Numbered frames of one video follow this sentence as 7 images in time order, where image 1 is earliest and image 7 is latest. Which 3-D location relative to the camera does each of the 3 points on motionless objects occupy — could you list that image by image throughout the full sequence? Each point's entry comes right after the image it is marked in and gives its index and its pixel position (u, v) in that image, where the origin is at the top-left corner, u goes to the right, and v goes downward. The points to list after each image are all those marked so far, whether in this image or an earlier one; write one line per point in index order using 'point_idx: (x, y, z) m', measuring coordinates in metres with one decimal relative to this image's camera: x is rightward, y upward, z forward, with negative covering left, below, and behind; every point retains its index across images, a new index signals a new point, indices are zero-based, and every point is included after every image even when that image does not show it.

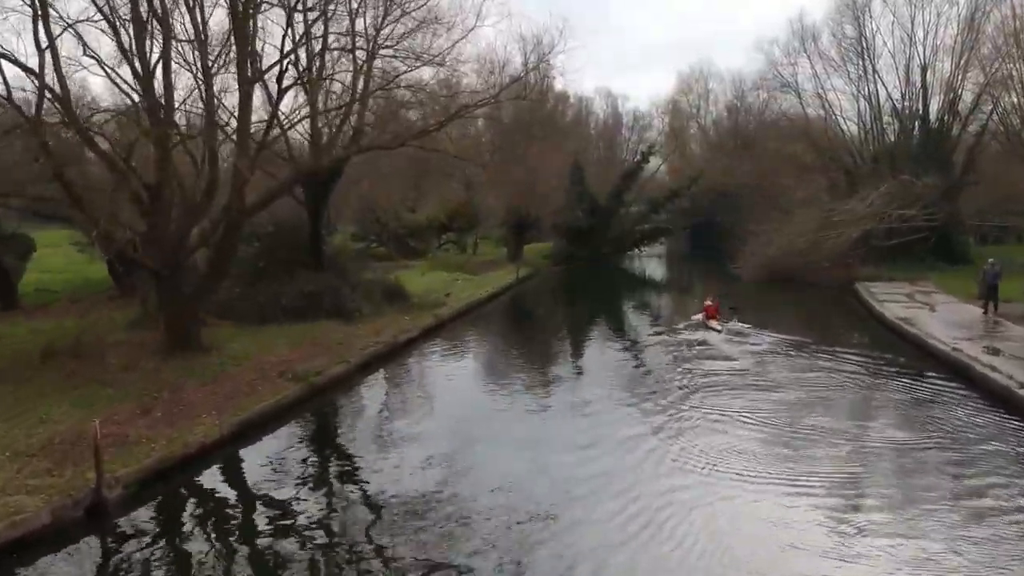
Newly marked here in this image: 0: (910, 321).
0: (+9.1, -0.8, +18.2) m
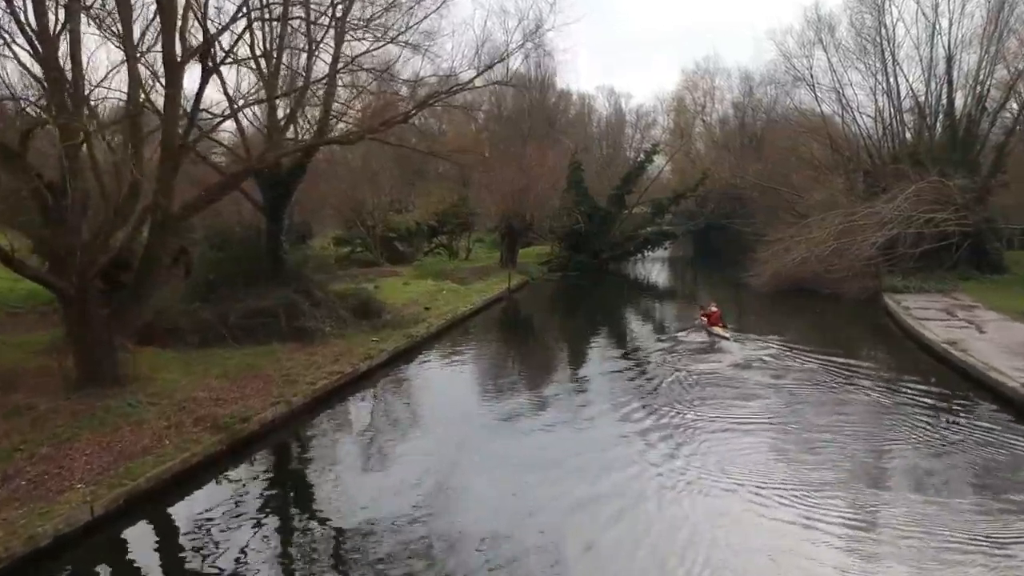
0: (+8.7, -1.1, +15.8) m
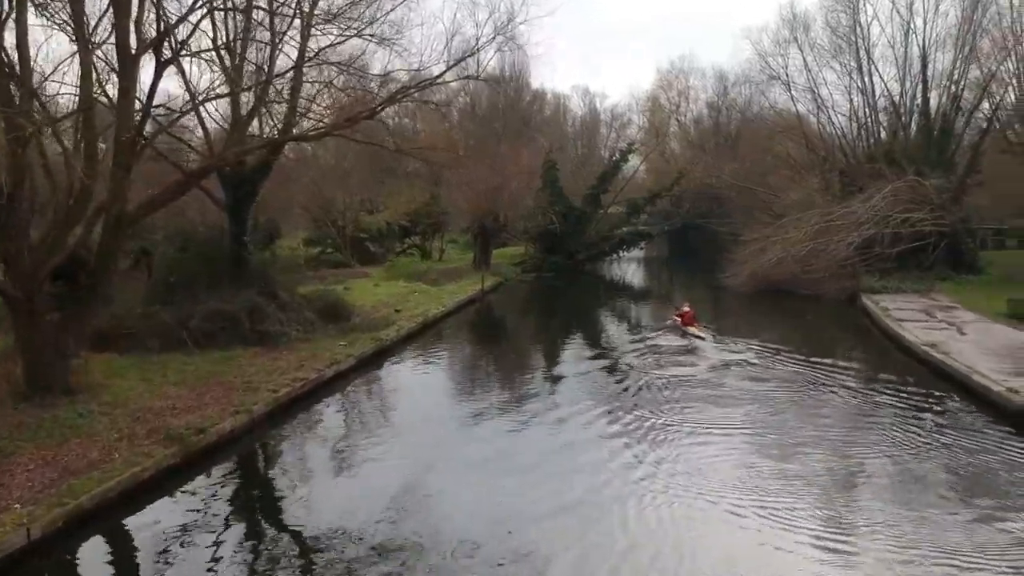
0: (+8.2, -1.1, +15.5) m
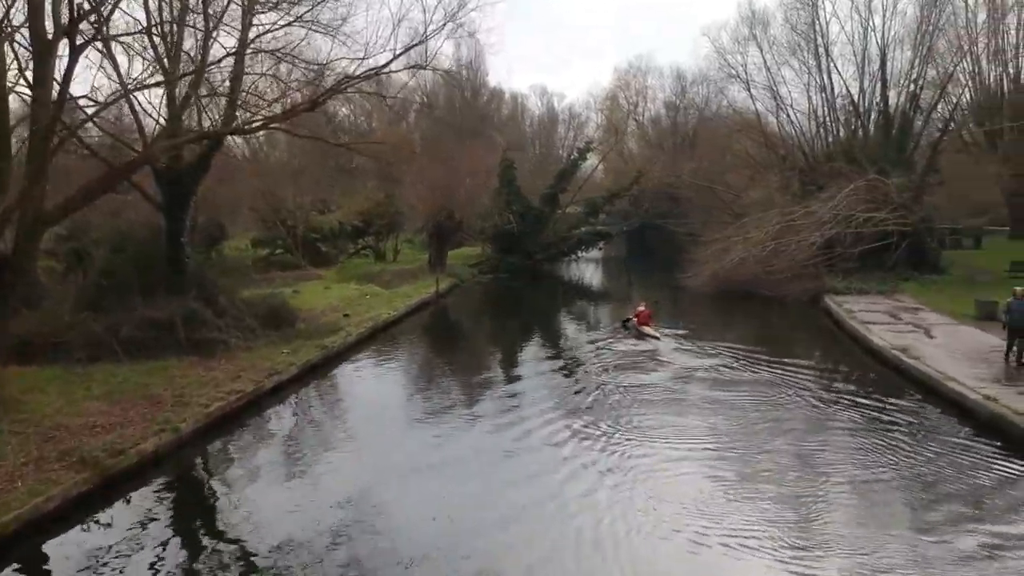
0: (+7.4, -1.1, +15.1) m
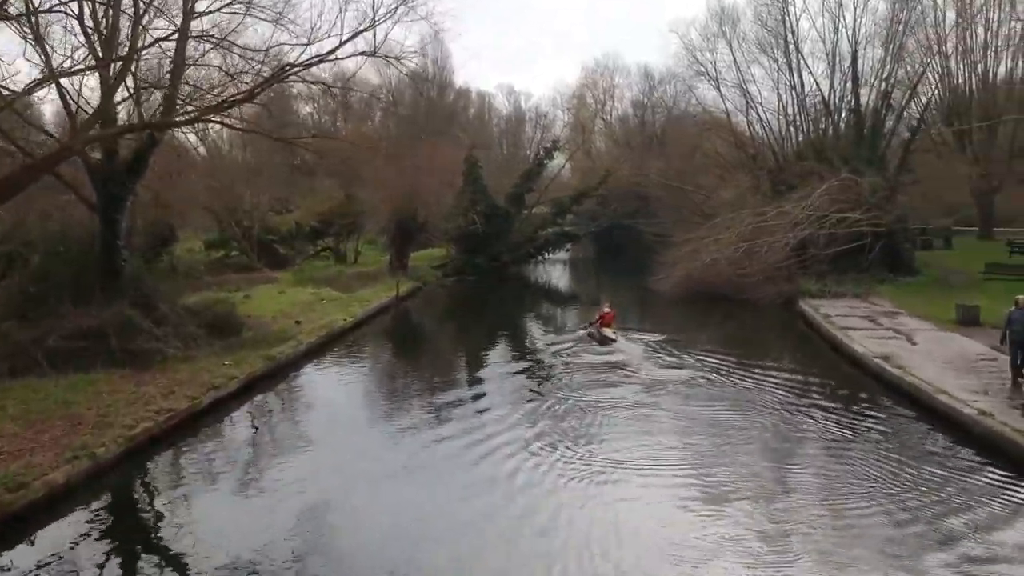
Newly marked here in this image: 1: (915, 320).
0: (+6.7, -1.2, +14.4) m
1: (+8.5, -0.6, +17.0) m
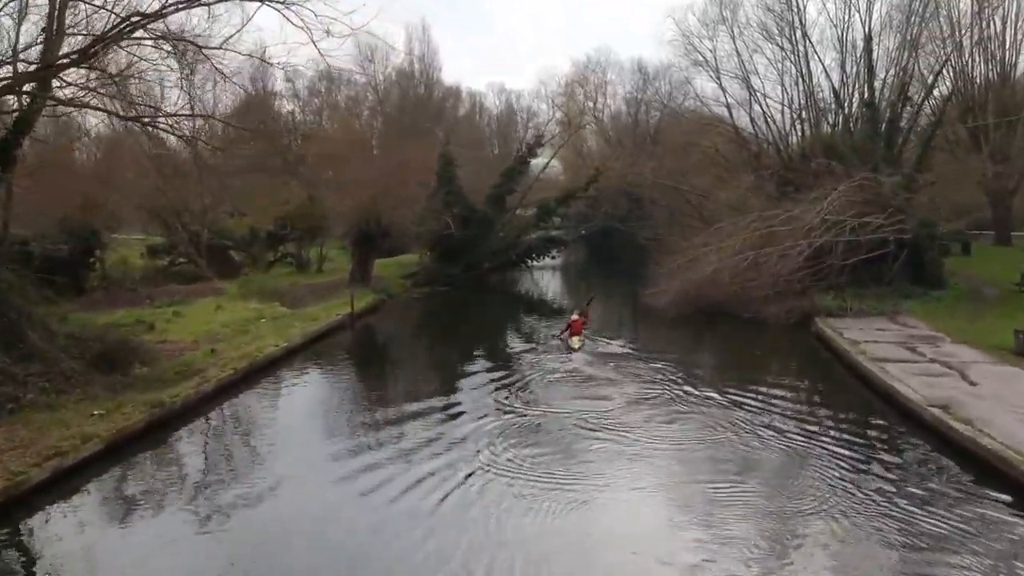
0: (+6.0, -1.6, +11.5) m
1: (+7.9, -1.0, +14.1) m
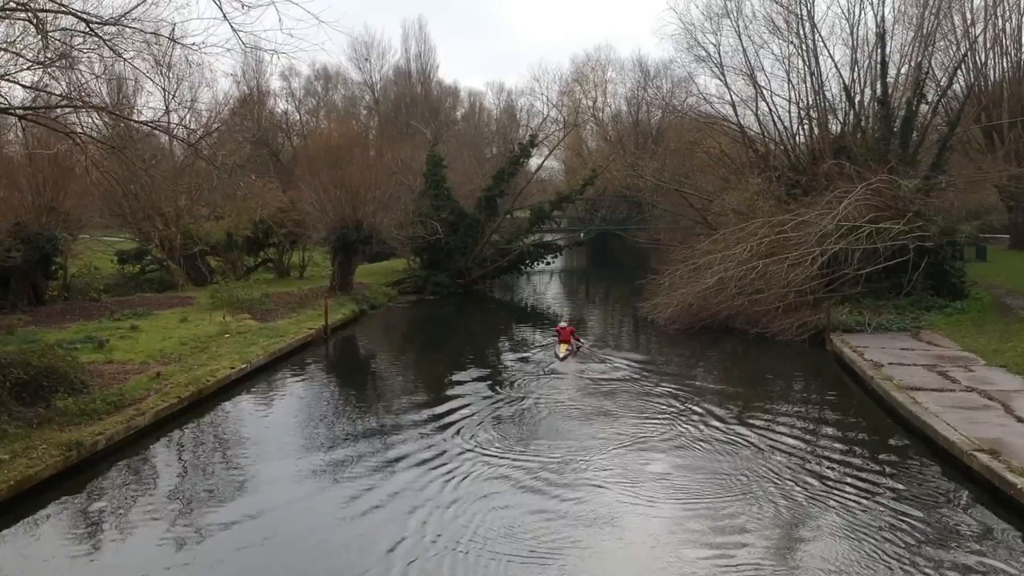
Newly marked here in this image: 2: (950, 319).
0: (+5.7, -1.9, +9.9) m
1: (+7.6, -1.3, +12.5) m
2: (+10.0, -0.6, +18.4) m
